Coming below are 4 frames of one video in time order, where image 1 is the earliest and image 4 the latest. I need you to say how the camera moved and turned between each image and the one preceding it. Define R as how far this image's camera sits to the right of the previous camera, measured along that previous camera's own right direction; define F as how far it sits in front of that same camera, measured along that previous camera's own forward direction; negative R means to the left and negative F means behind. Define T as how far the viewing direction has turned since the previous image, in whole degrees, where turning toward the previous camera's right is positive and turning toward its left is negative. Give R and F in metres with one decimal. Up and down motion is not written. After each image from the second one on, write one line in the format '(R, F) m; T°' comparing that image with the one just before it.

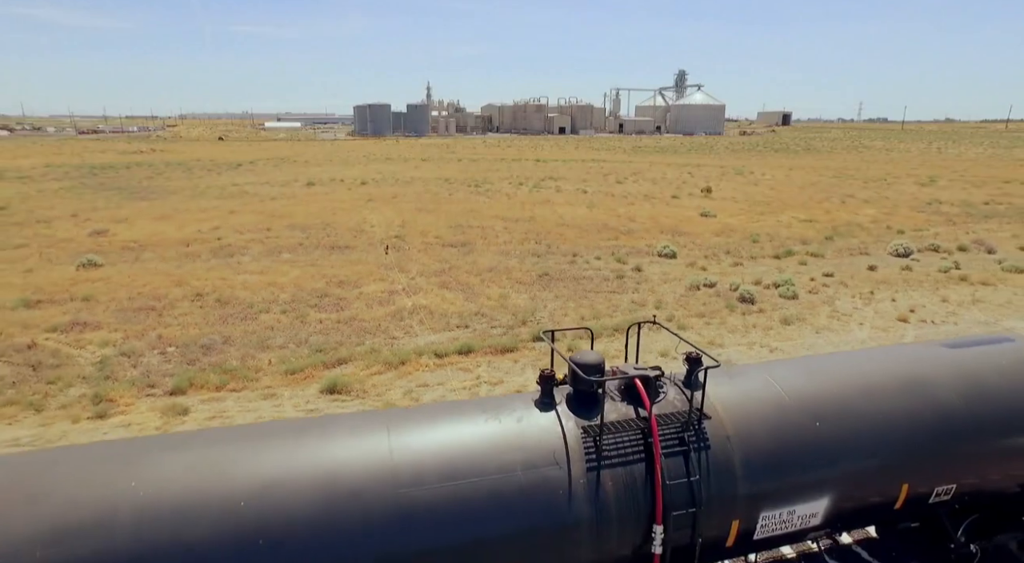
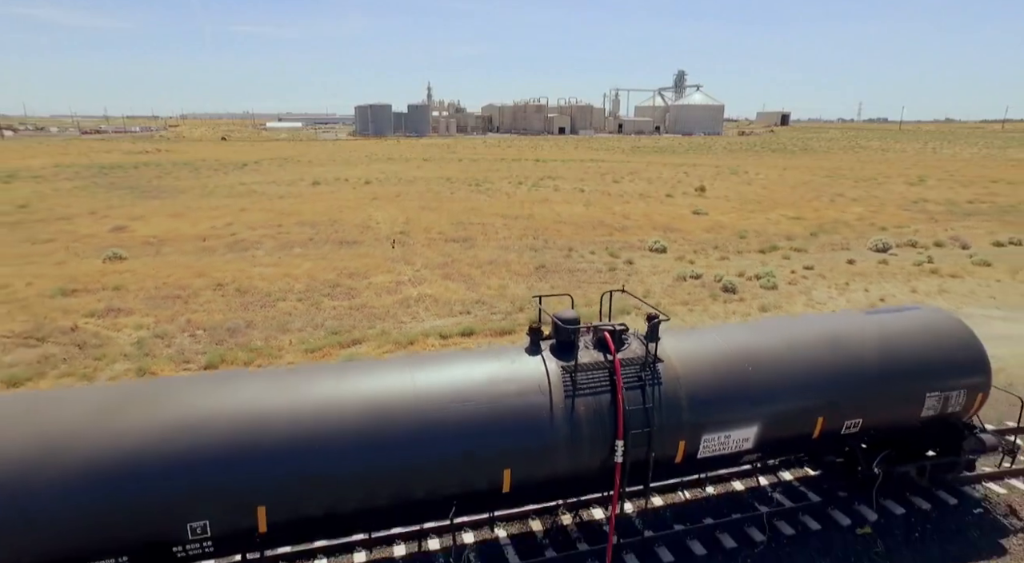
(+0.1, -1.8) m; 0°
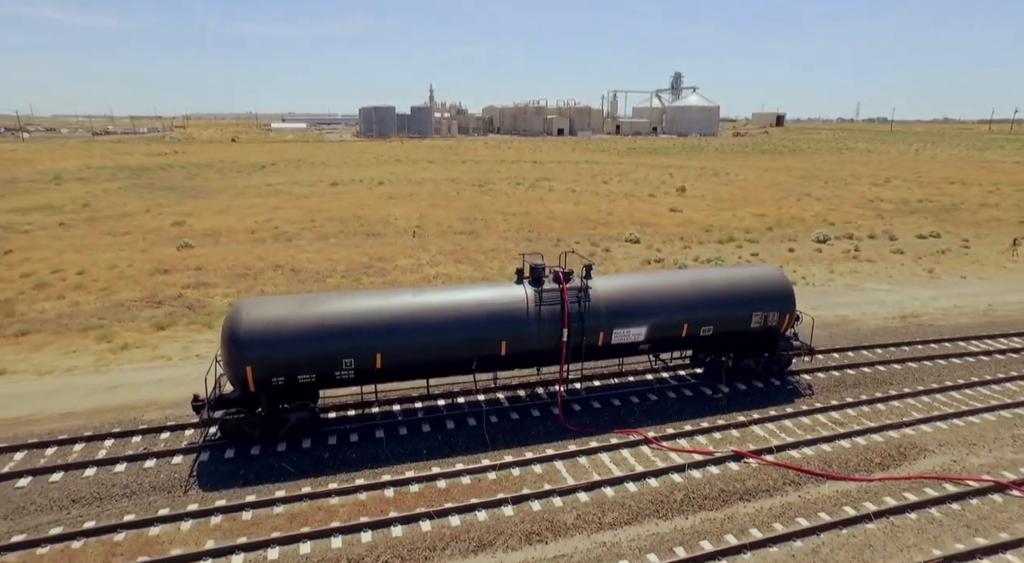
(+0.1, -6.5) m; 0°
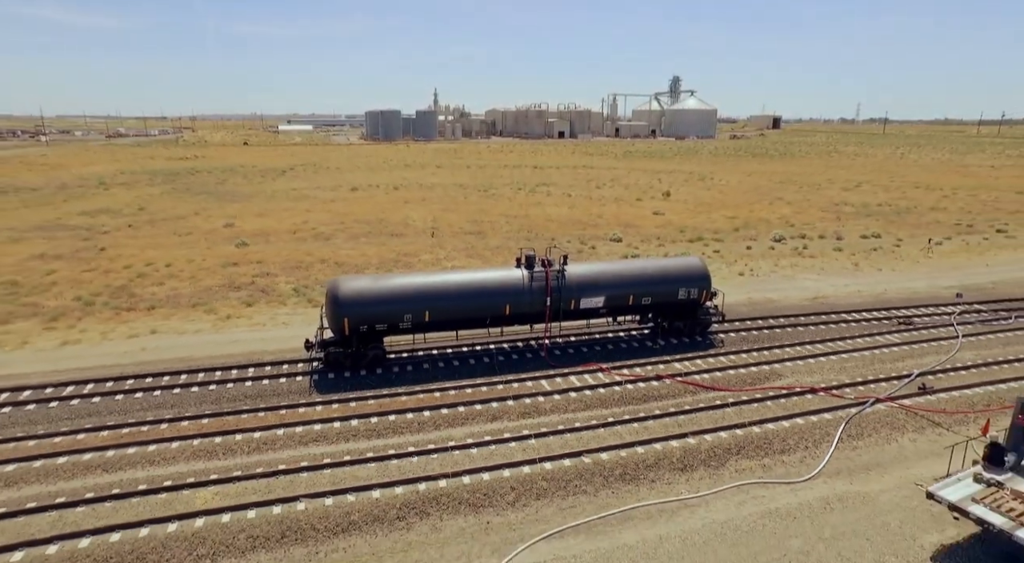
(0.0, -7.0) m; 0°
